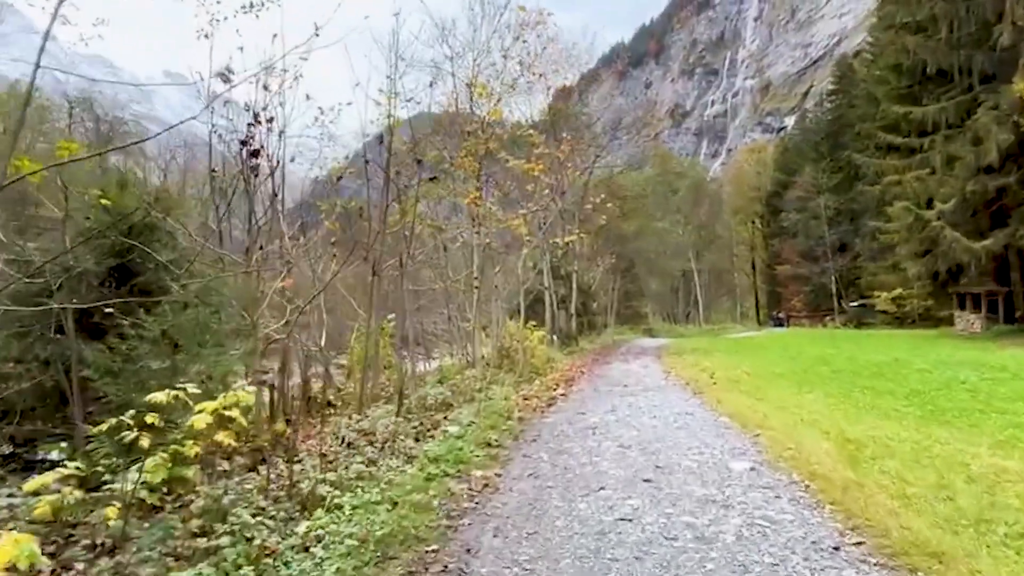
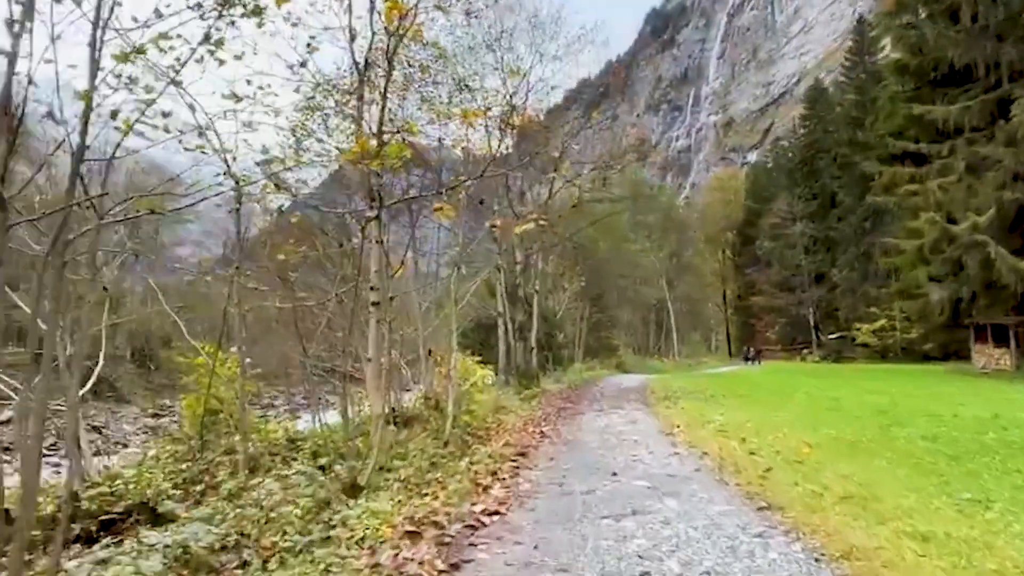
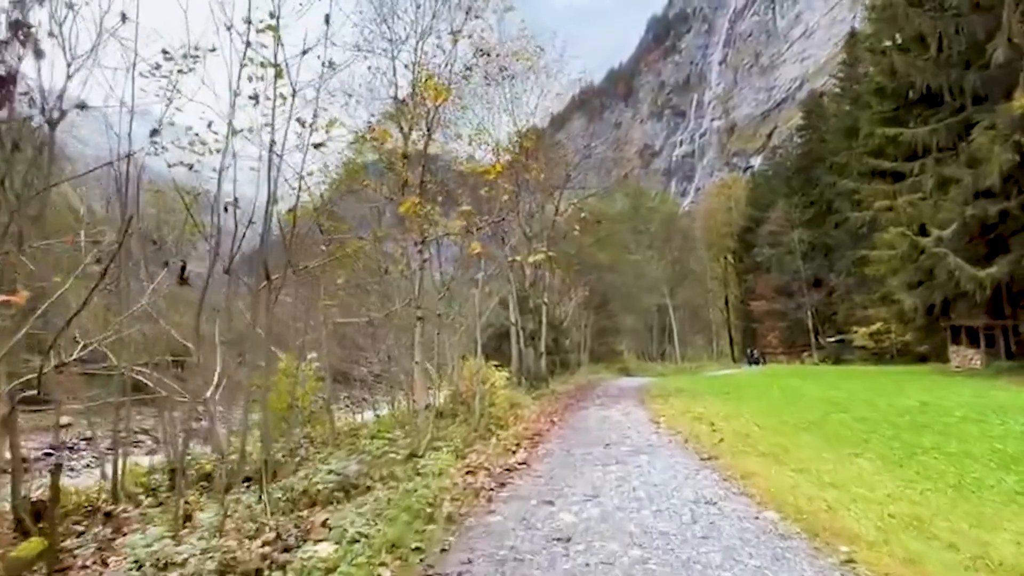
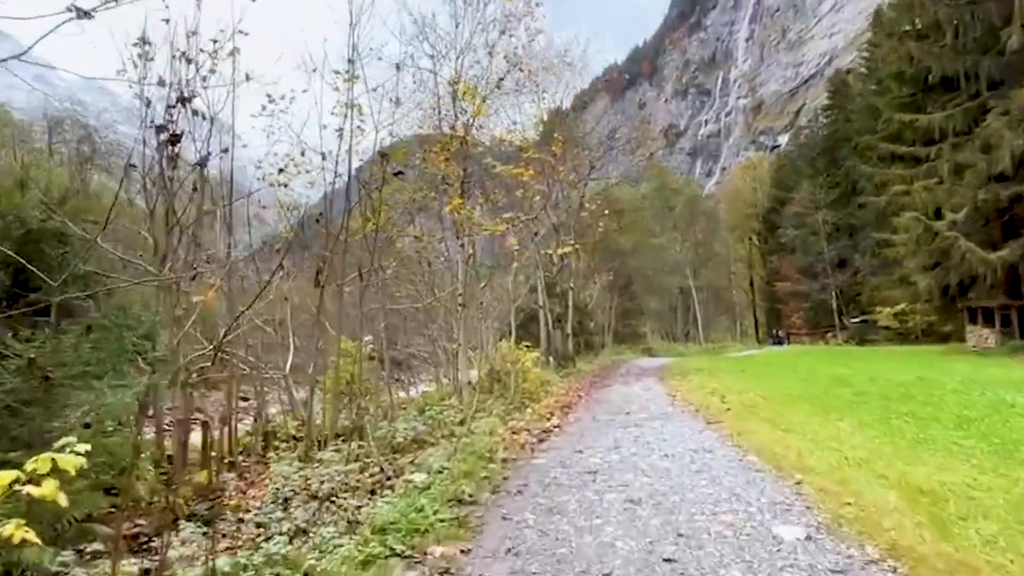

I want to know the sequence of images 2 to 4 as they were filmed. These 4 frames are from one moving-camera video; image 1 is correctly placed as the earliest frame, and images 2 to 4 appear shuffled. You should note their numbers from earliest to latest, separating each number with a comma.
4, 3, 2
